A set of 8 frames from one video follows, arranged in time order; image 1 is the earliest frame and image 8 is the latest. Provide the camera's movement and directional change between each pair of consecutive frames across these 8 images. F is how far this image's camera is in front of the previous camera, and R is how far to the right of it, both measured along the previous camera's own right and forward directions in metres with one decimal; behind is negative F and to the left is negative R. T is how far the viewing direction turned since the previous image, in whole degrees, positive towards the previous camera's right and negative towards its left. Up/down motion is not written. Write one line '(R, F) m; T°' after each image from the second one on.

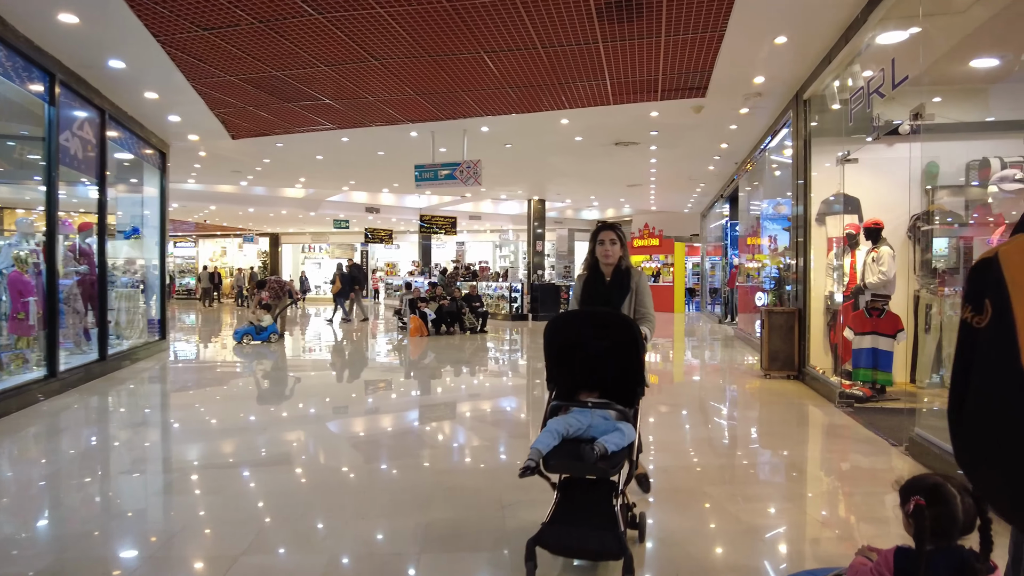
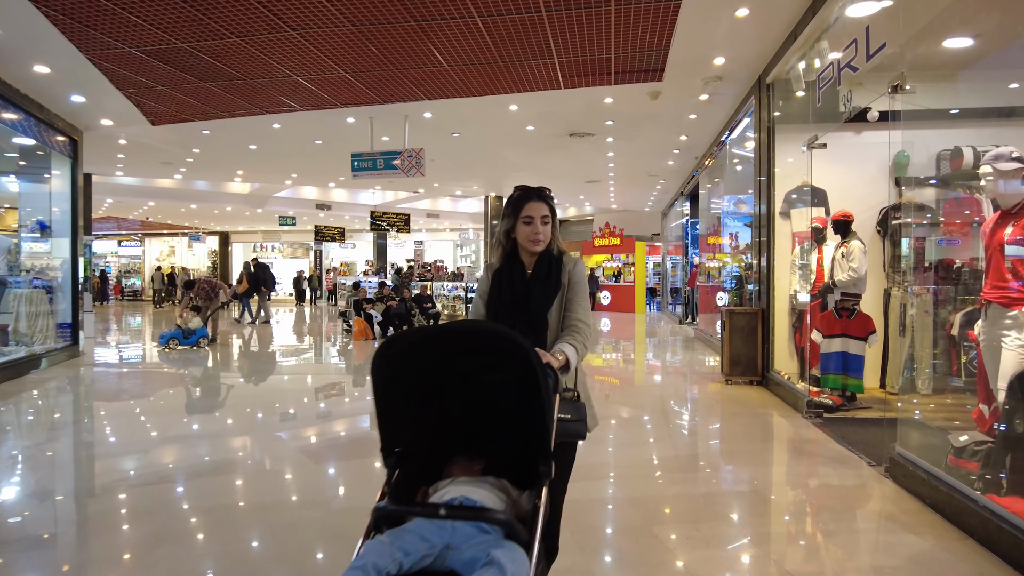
(+0.2, +0.5) m; +3°
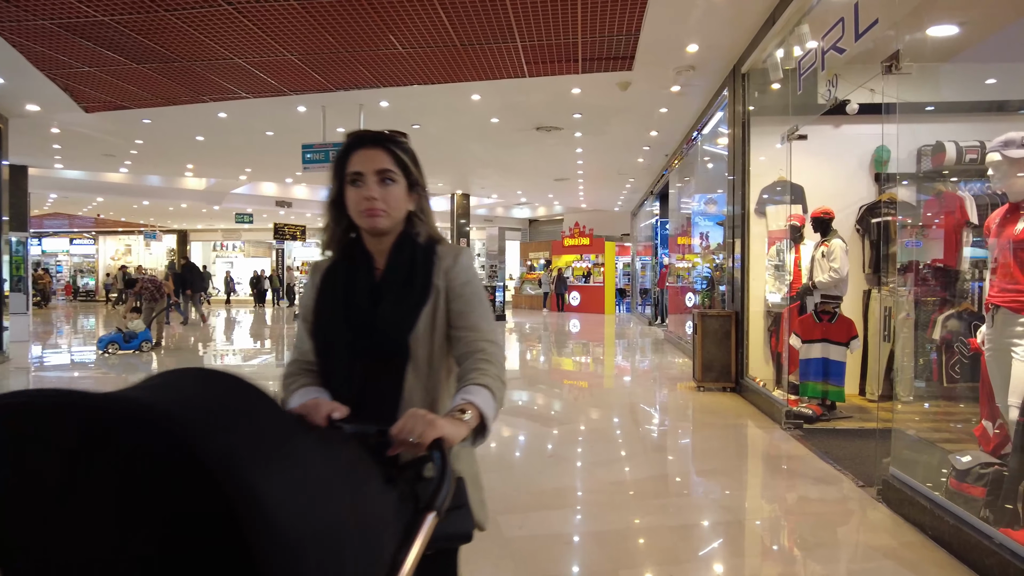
(+0.1, +0.4) m; +3°
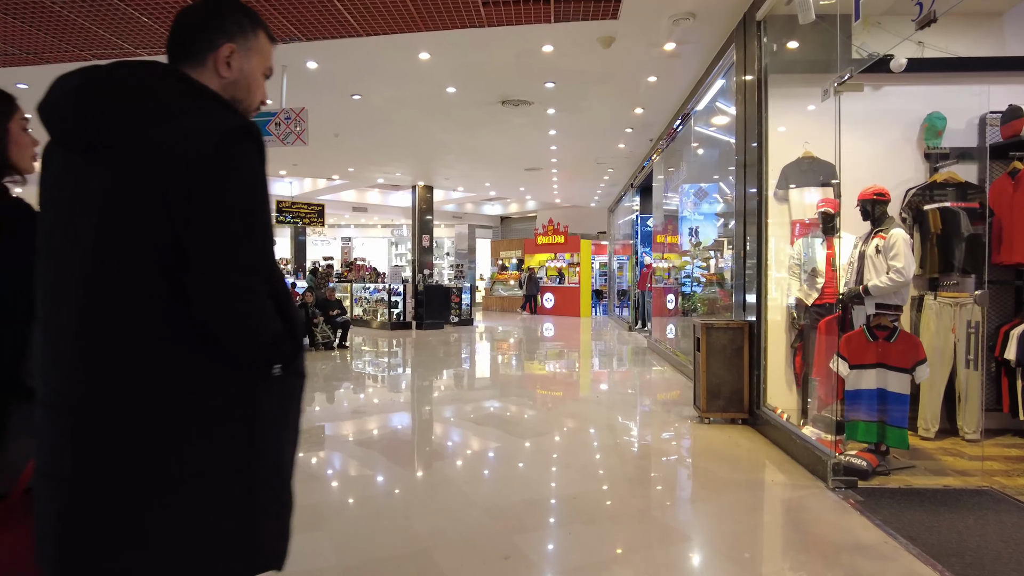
(+0.1, +1.1) m; +2°
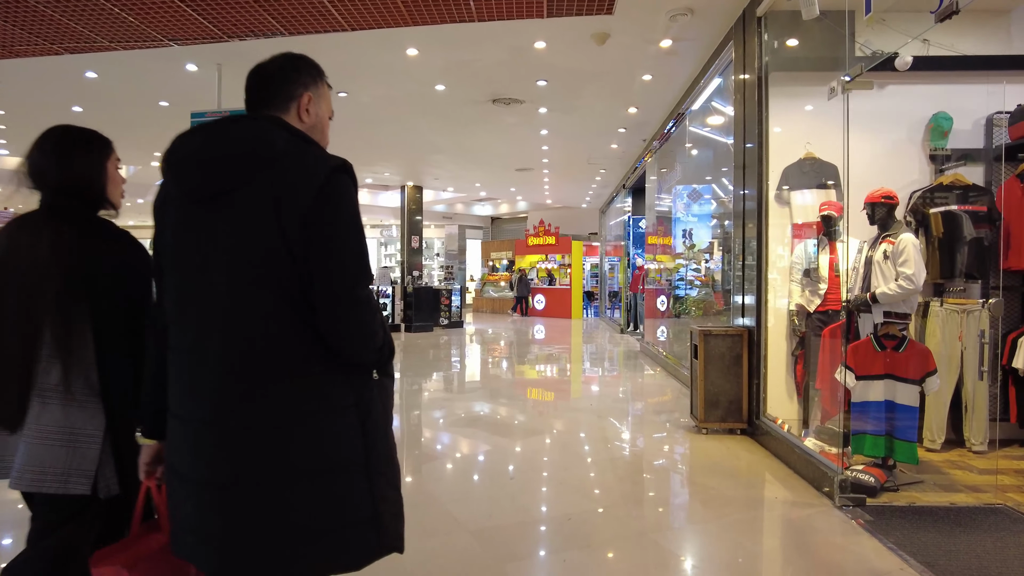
(0.0, +0.2) m; +1°
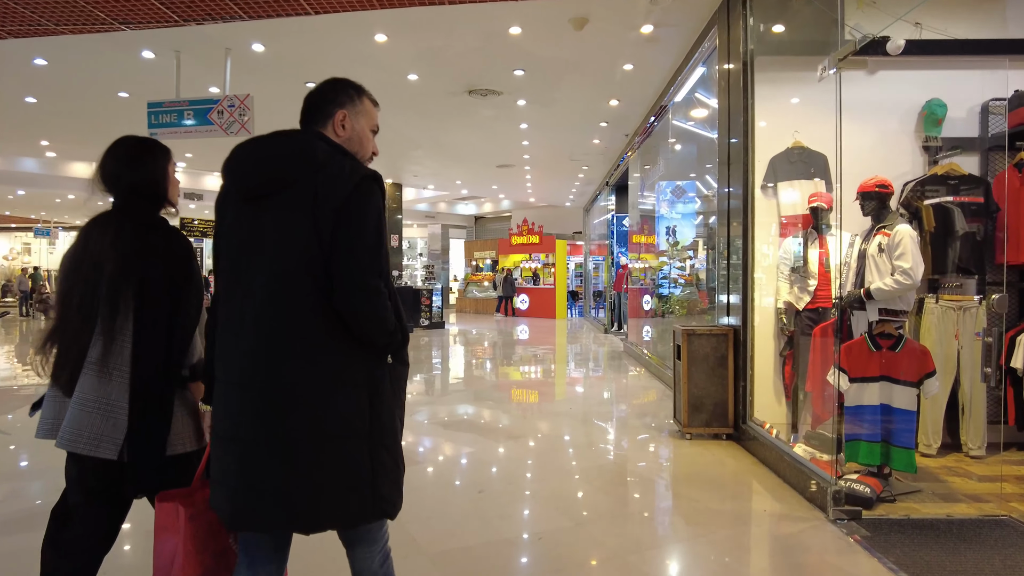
(+0.1, +0.2) m; +1°
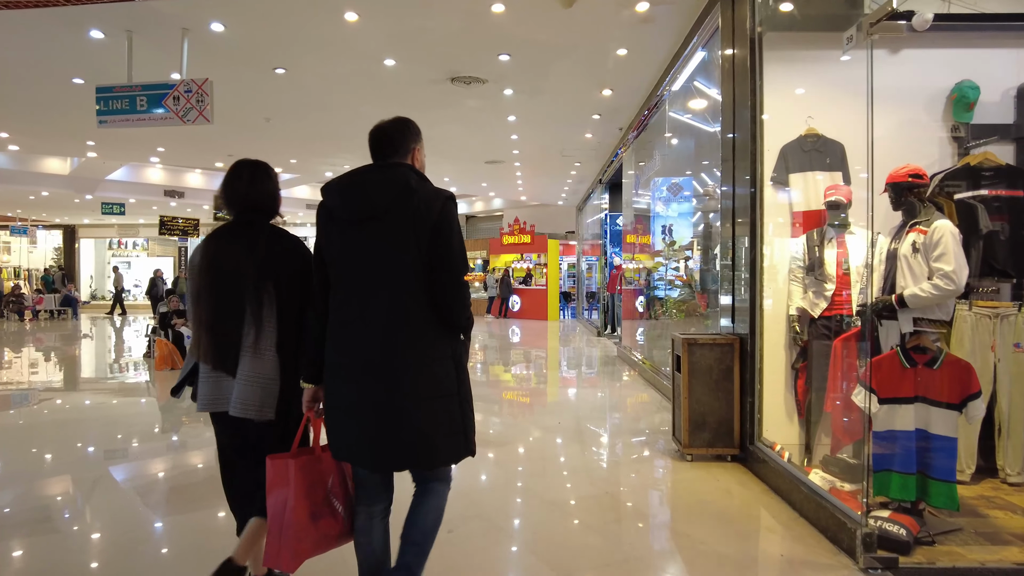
(+0.1, +0.4) m; +1°
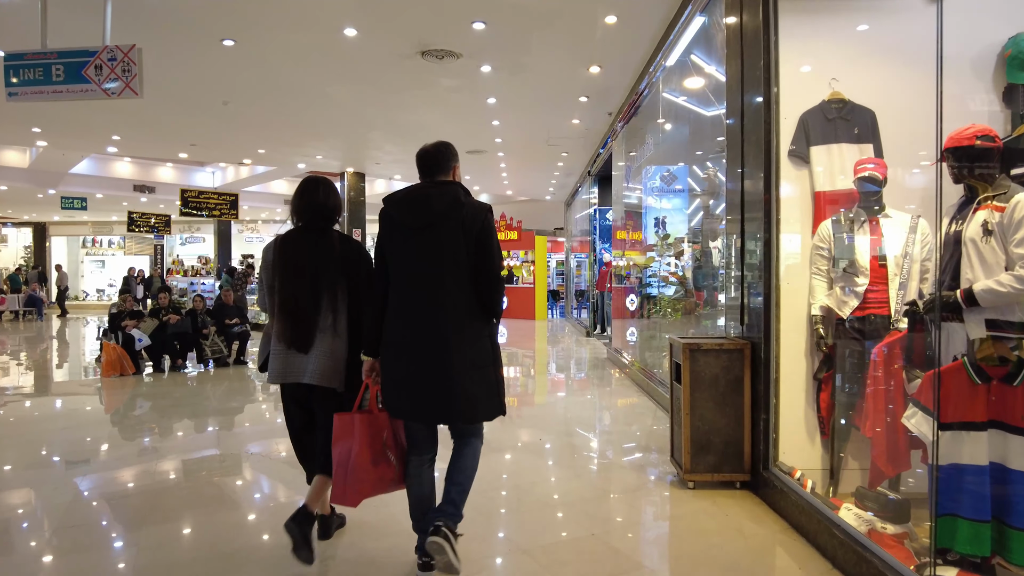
(+0.1, +0.5) m; +1°
